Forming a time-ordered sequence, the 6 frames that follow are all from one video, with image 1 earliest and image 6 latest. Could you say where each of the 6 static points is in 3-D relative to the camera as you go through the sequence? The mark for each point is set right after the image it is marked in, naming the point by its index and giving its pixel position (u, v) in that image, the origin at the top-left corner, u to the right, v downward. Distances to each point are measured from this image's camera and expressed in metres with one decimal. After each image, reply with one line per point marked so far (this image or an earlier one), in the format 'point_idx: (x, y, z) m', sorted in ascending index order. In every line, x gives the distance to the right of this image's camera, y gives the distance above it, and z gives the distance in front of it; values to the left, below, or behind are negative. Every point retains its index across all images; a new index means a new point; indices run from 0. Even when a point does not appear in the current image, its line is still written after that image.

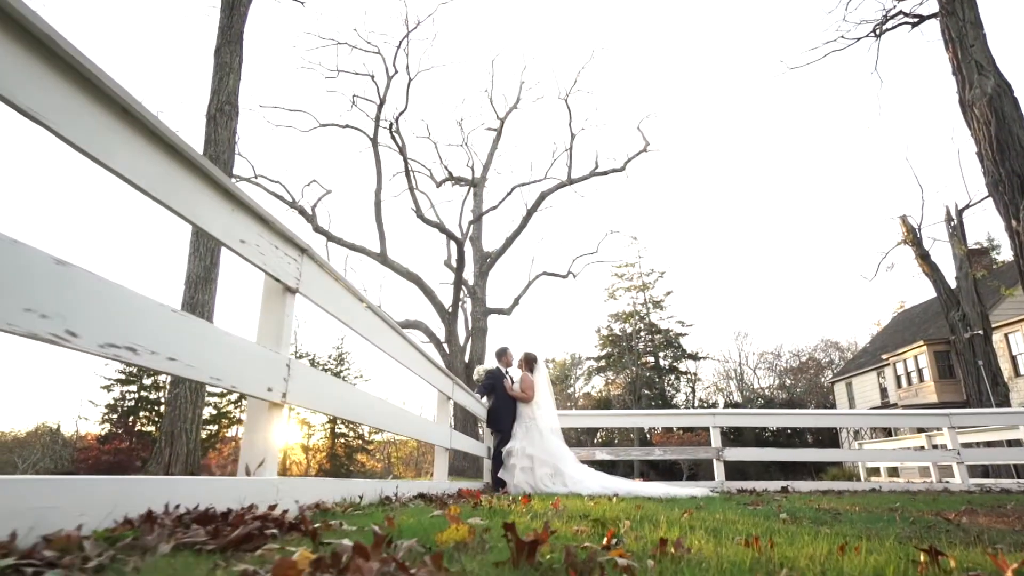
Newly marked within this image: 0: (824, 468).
0: (+10.1, -5.8, +19.1) m
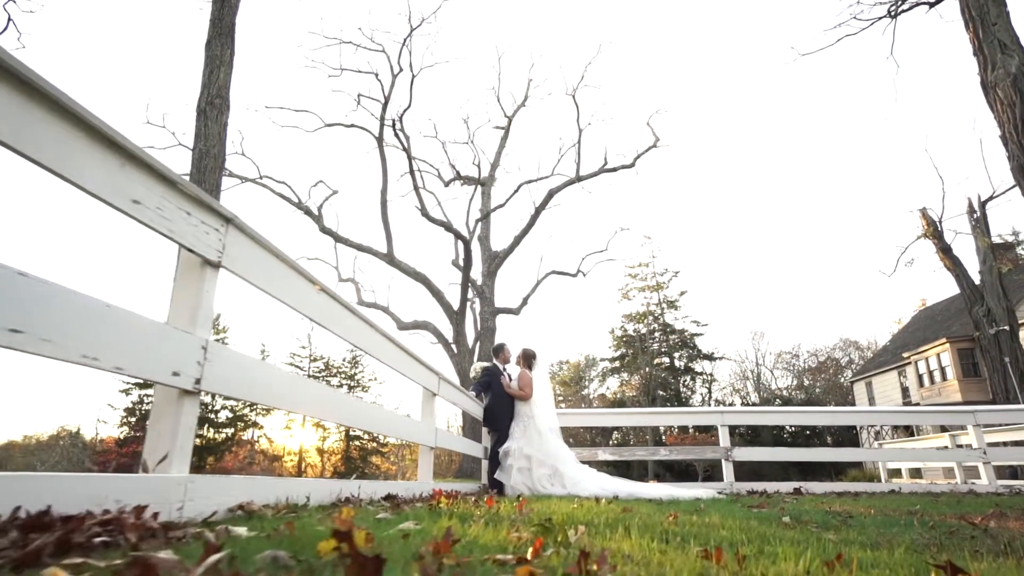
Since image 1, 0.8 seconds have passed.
0: (+10.5, -5.7, +18.6) m
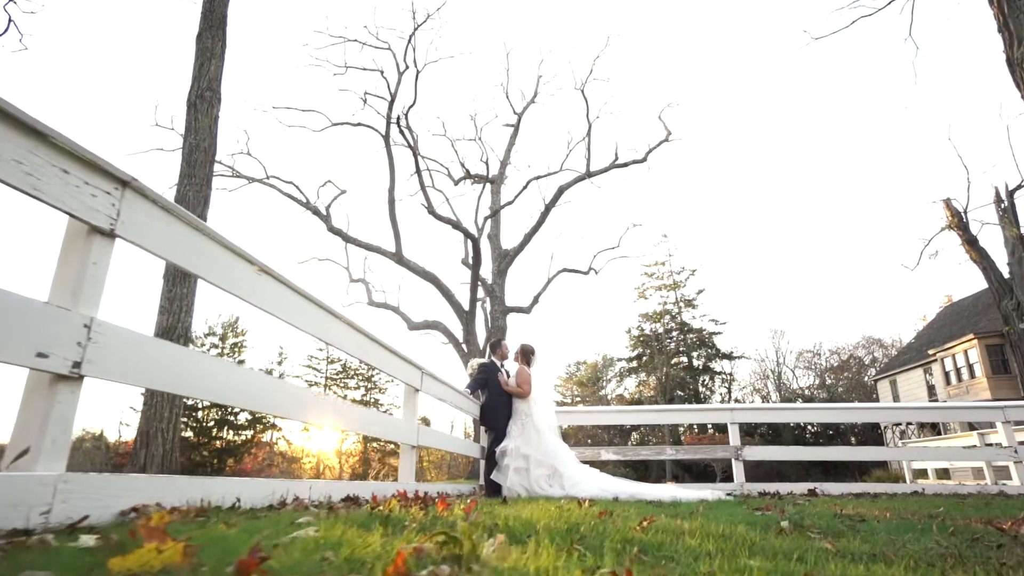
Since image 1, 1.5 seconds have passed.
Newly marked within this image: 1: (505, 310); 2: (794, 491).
0: (+10.9, -5.6, +18.1) m
1: (-0.2, -0.5, +14.3) m
2: (+2.4, -1.7, +5.0) m
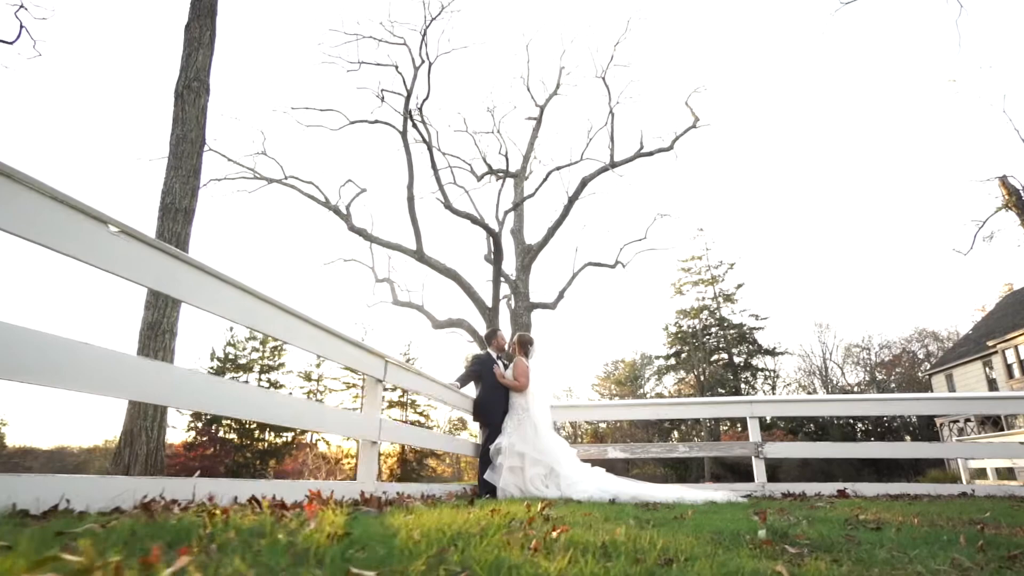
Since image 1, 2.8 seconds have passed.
0: (+11.8, -5.2, +17.0) m
1: (+0.4, -0.4, +14.0) m
2: (+2.4, -1.6, +4.5) m
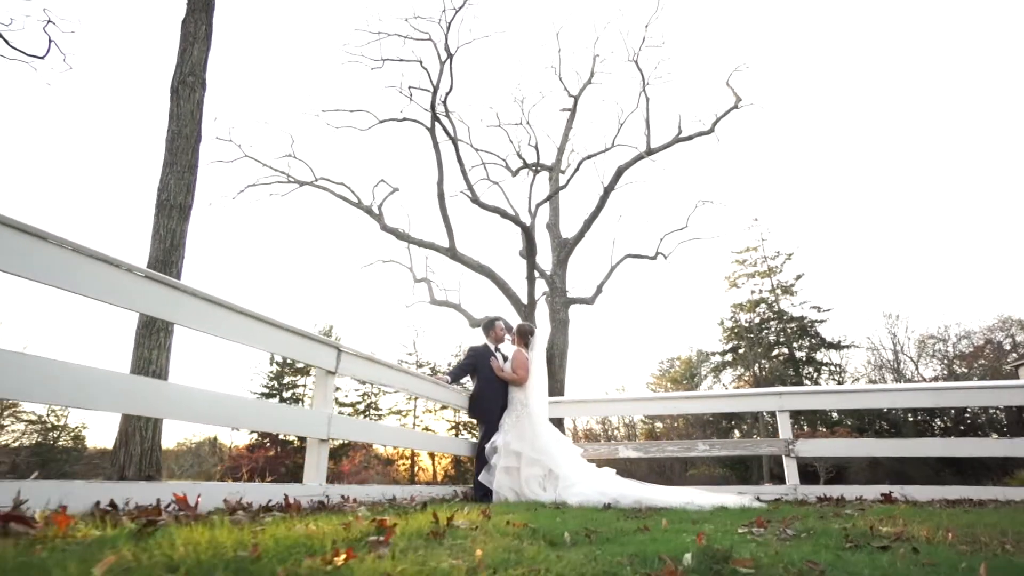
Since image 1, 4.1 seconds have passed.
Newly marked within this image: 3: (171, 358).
0: (+13.0, -4.8, +15.5) m
1: (+1.2, -0.3, +13.6) m
2: (+2.4, -1.4, +3.9) m
3: (-2.8, -0.6, +4.9) m
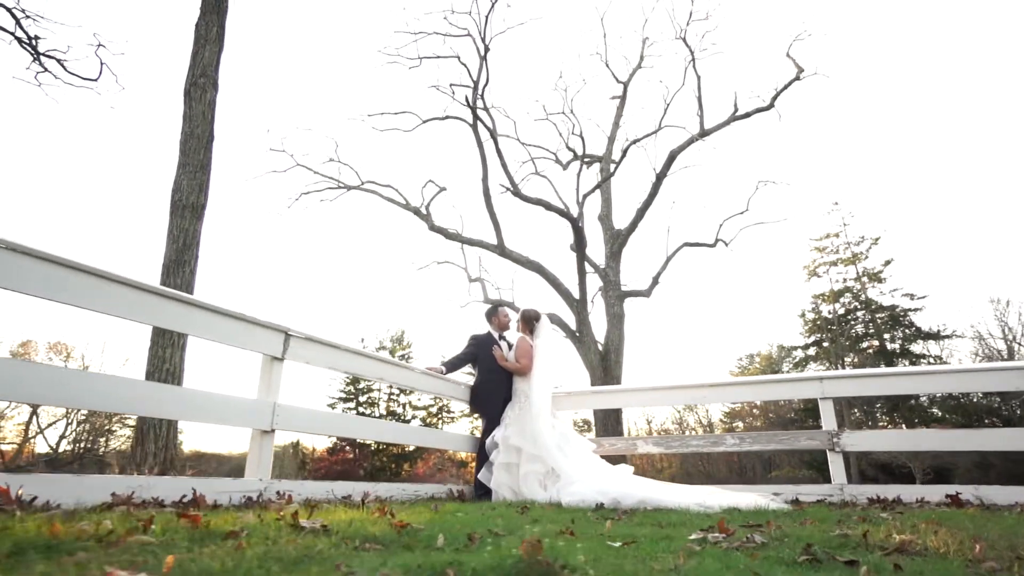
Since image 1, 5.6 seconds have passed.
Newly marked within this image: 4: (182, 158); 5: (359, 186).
0: (+14.4, -4.2, +13.4) m
1: (+2.4, -0.2, +13.0) m
2: (+2.4, -1.2, +3.3) m
3: (-2.7, -0.6, +4.9) m
4: (-2.9, +1.1, +5.2) m
5: (-3.5, +2.4, +14.1) m
